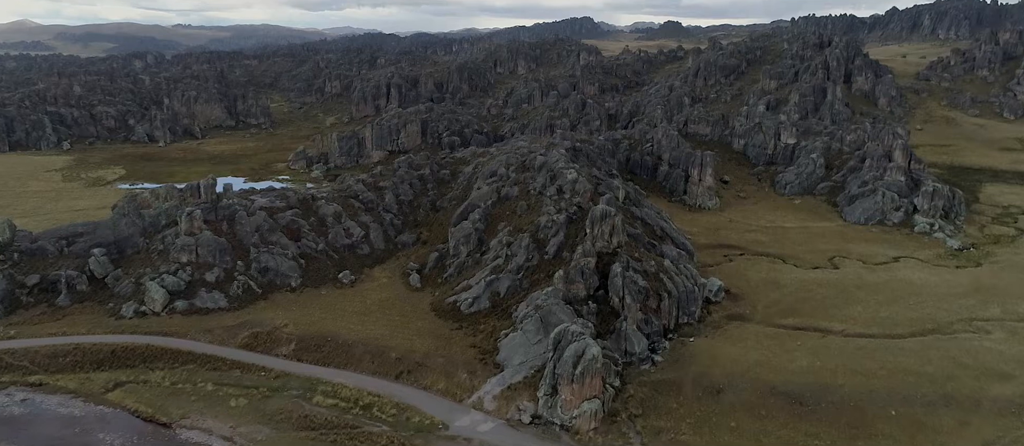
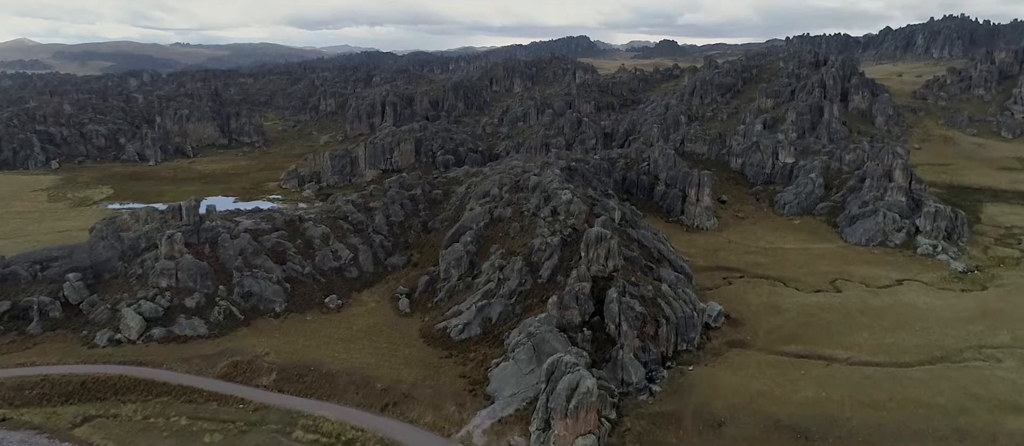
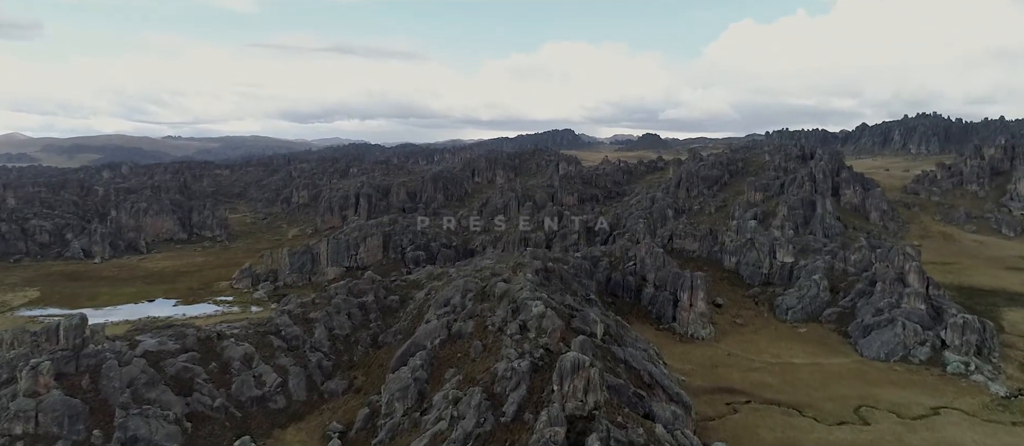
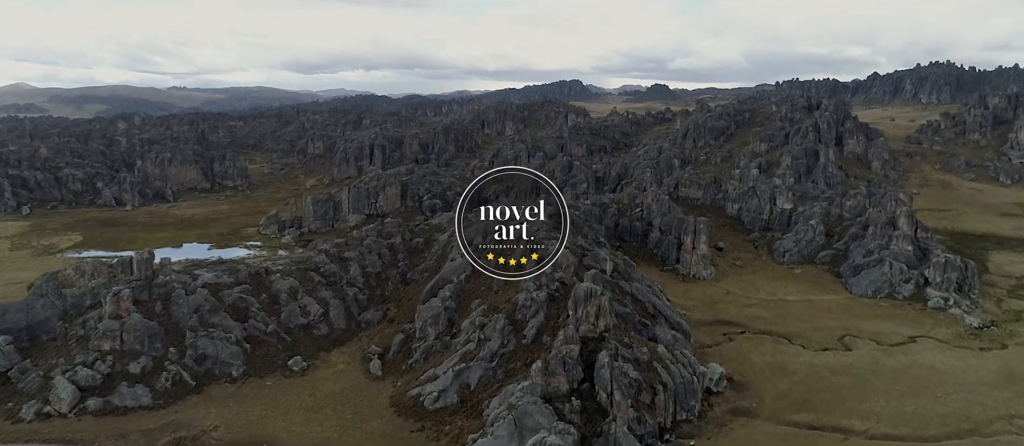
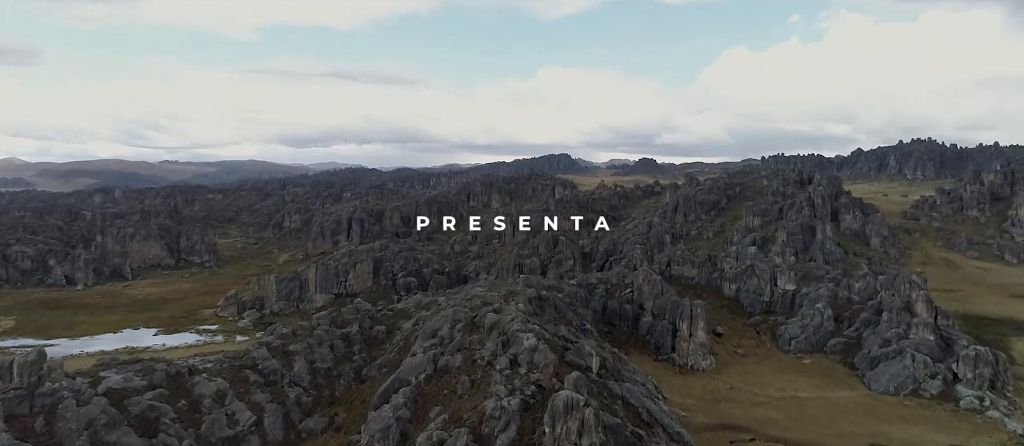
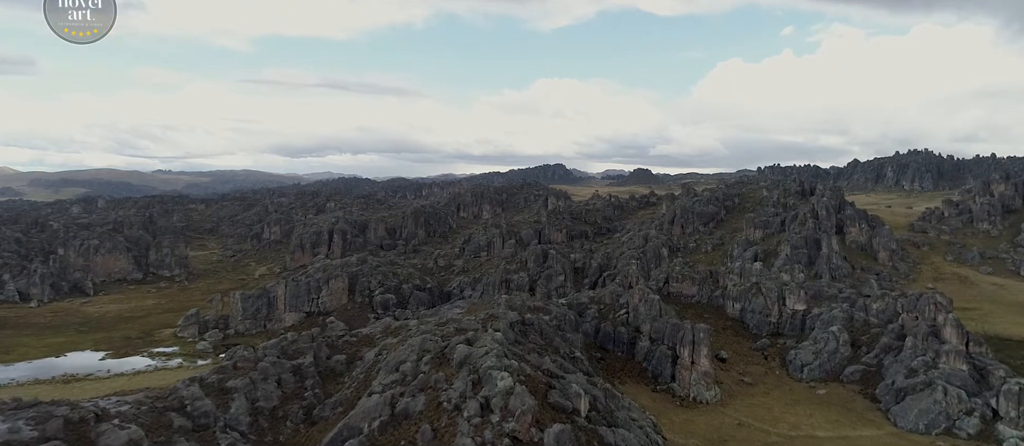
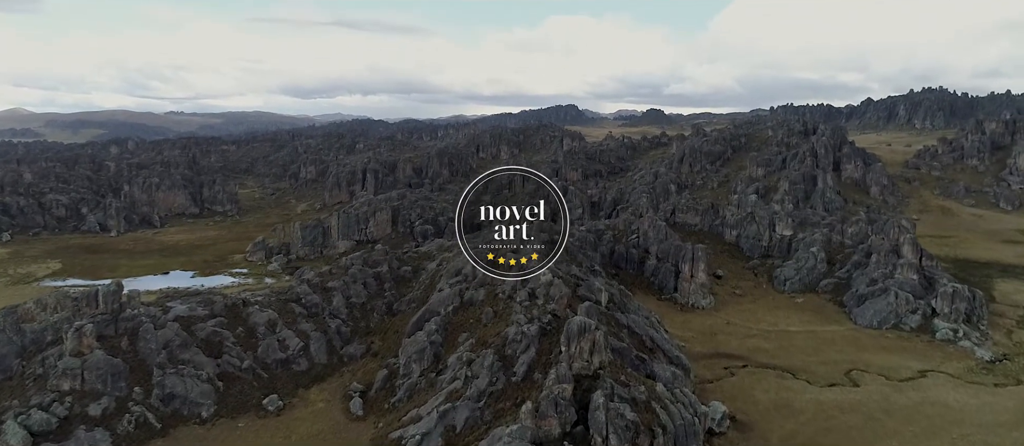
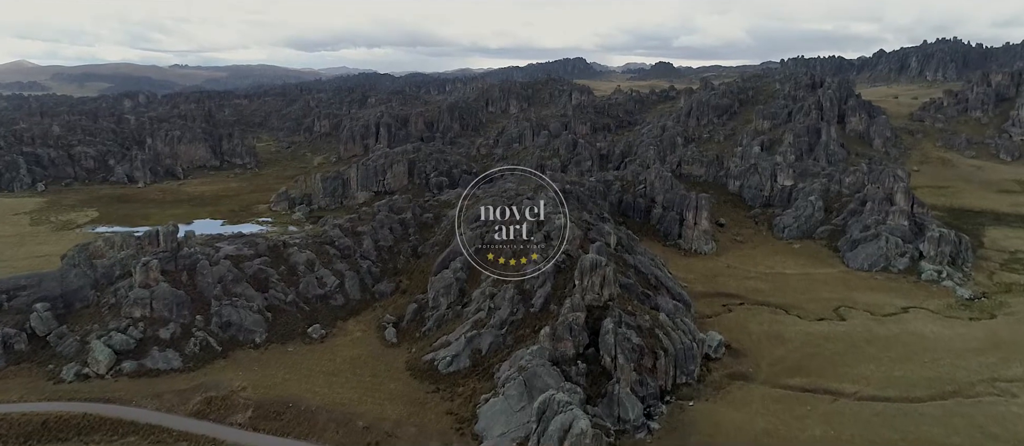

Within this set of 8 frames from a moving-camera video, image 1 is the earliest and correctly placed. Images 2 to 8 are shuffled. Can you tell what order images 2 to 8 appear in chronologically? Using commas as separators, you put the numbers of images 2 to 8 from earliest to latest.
2, 8, 4, 7, 3, 5, 6
